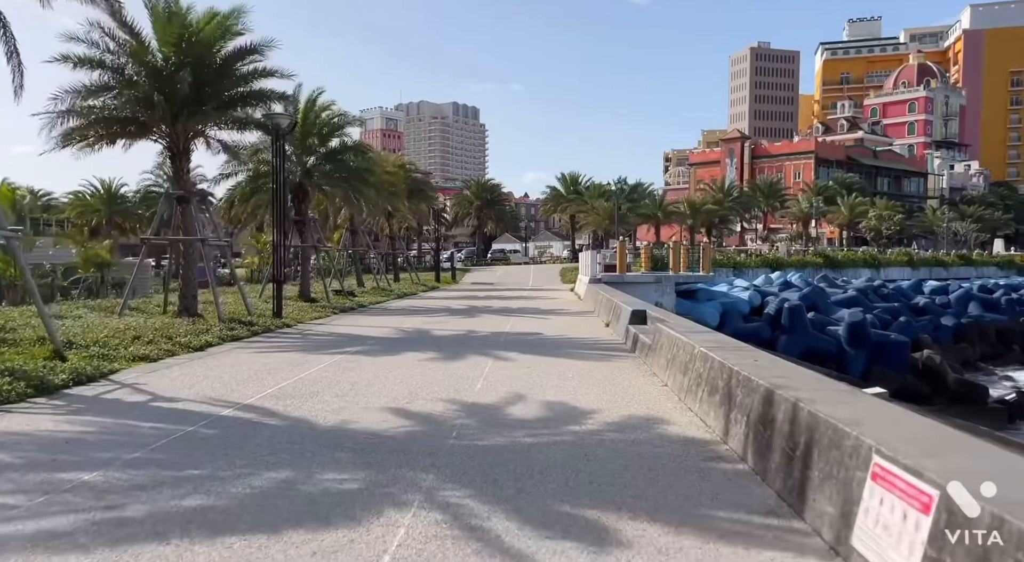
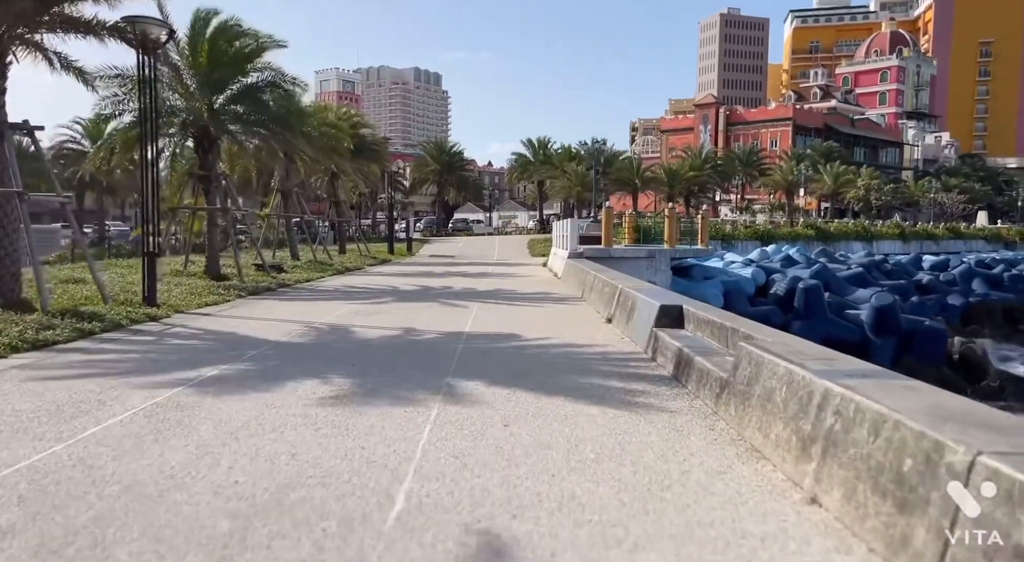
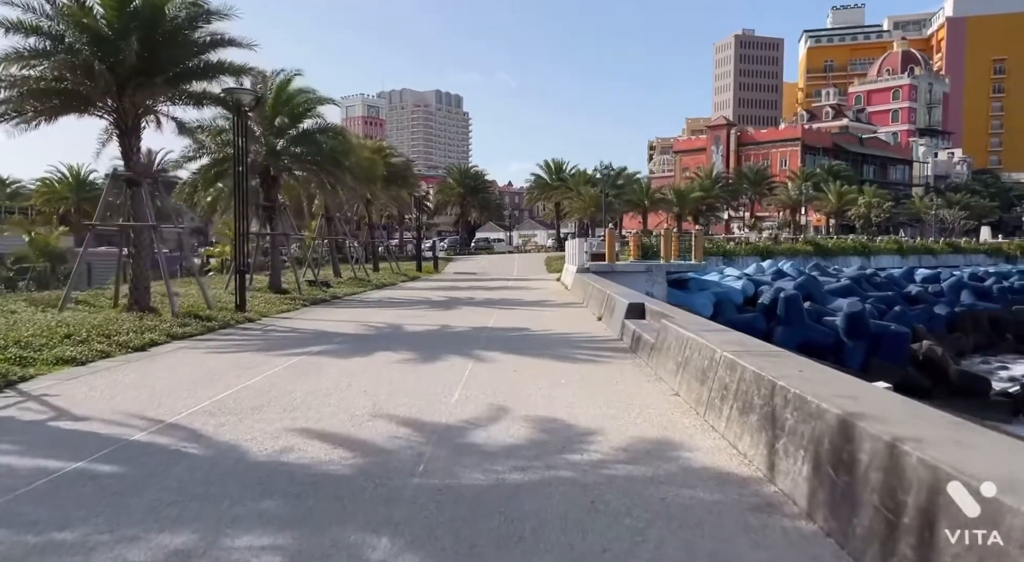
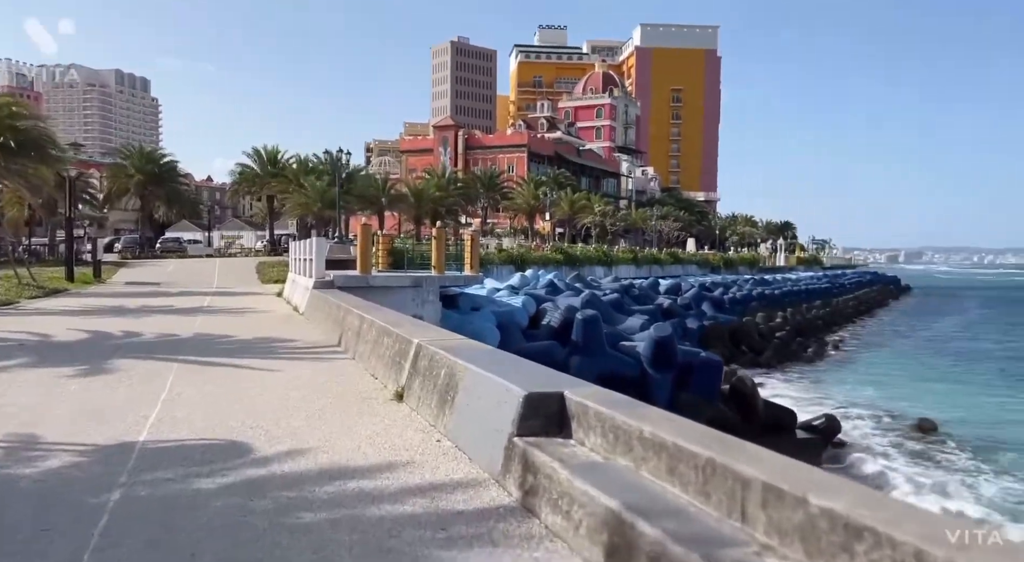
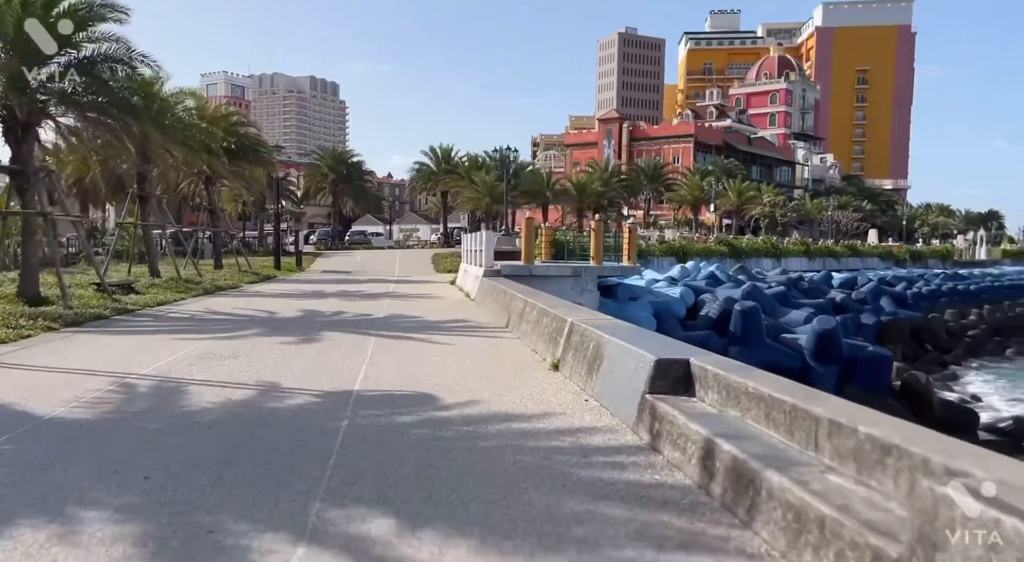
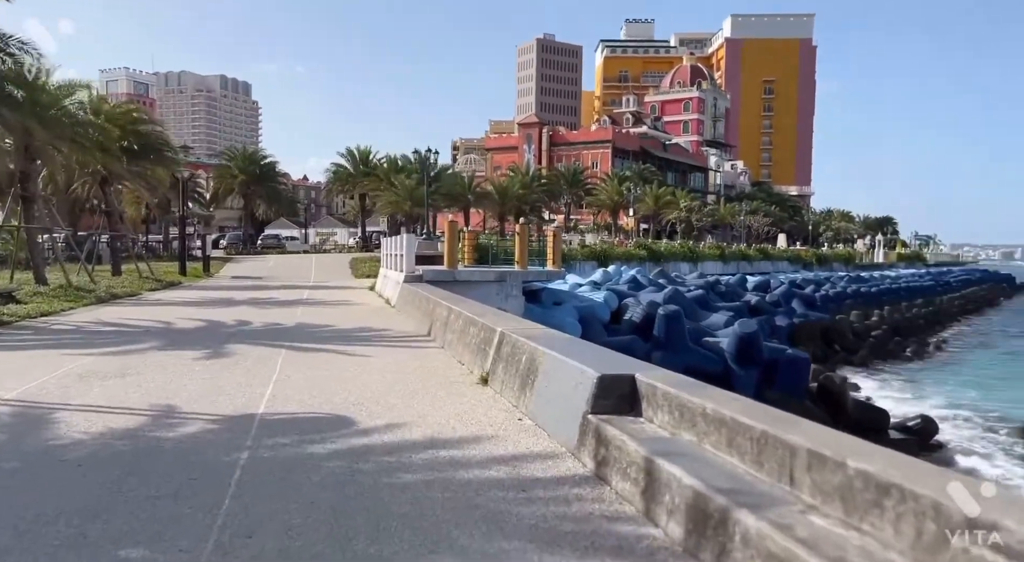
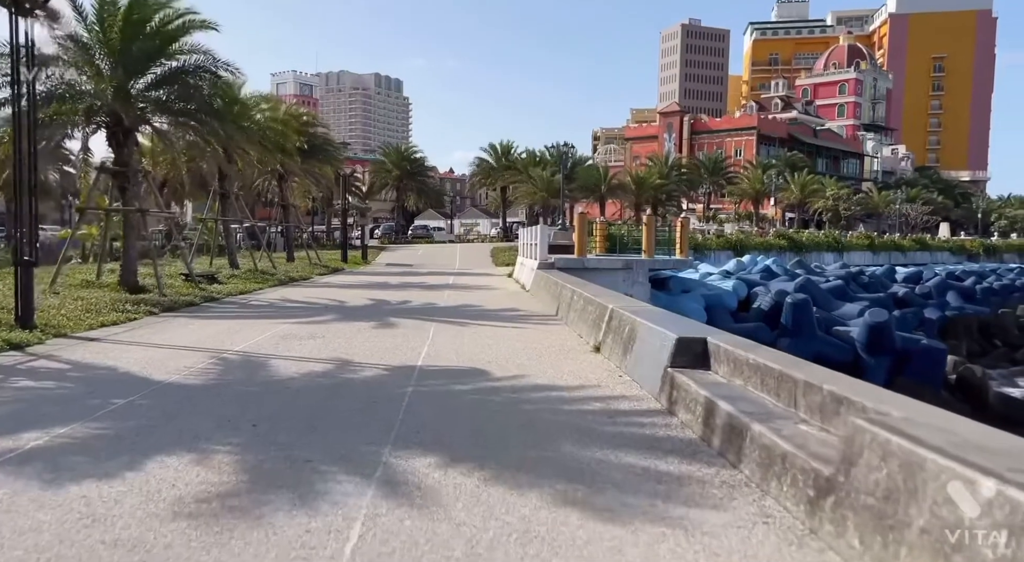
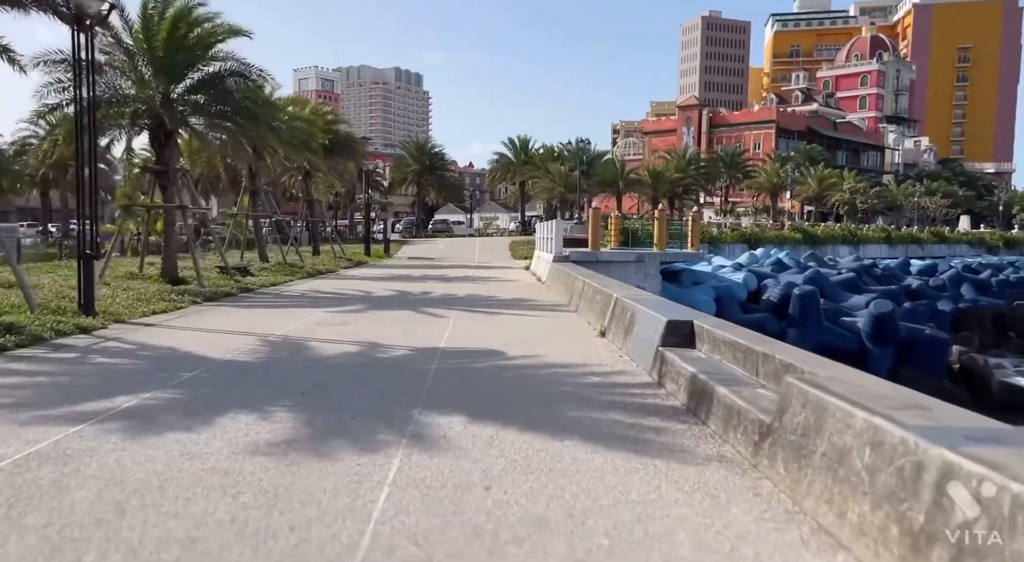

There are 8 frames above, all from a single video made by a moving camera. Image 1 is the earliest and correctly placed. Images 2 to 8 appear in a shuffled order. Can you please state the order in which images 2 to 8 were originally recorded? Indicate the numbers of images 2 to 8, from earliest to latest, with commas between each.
3, 2, 8, 7, 5, 6, 4
